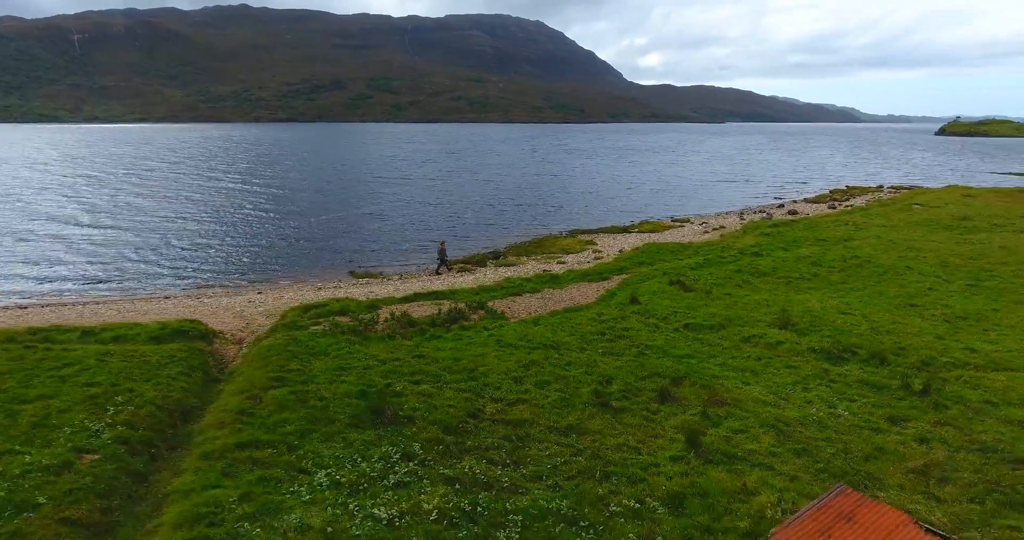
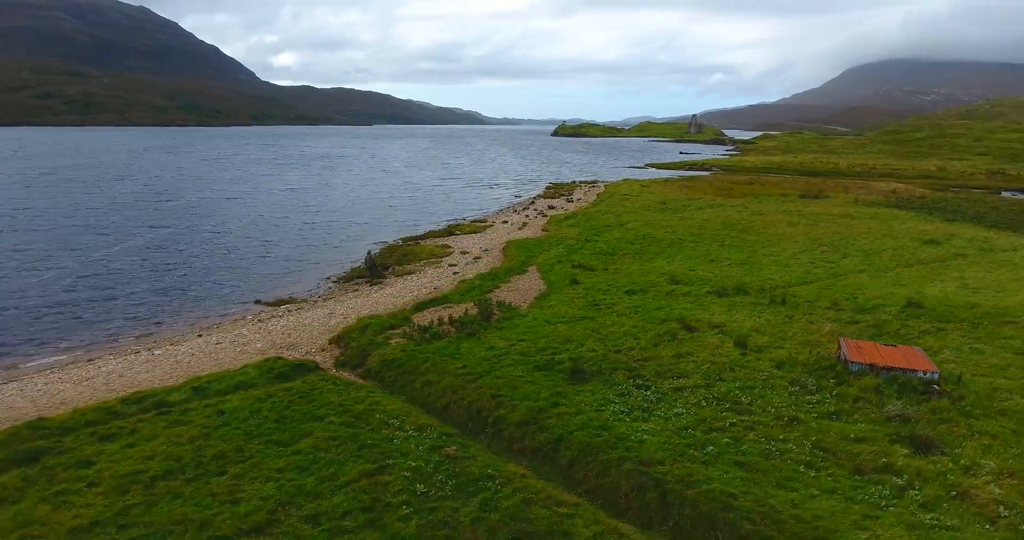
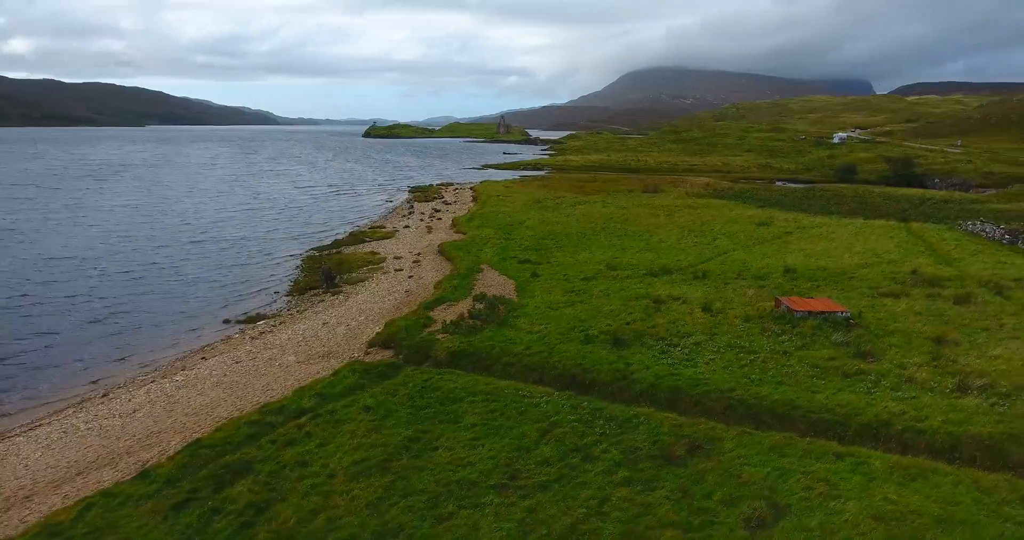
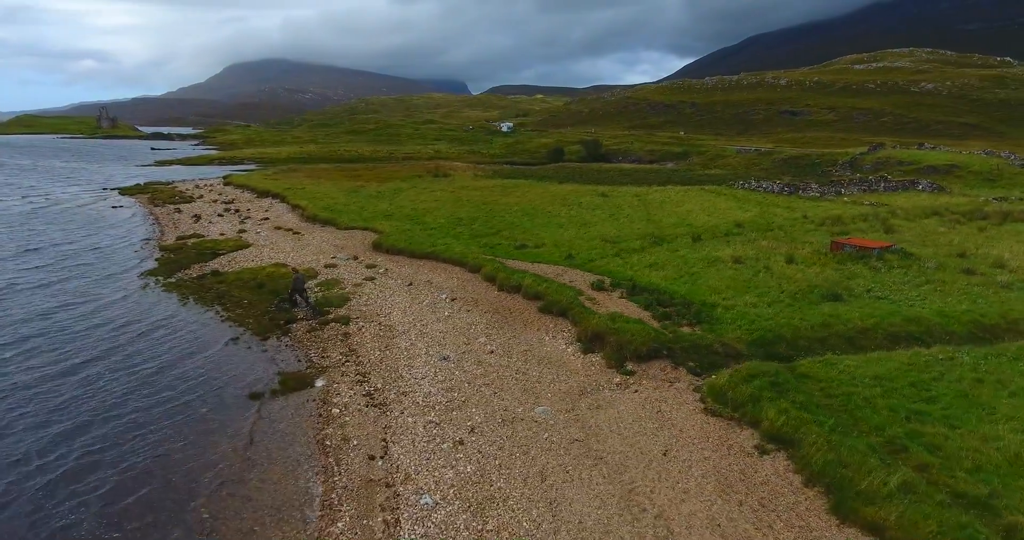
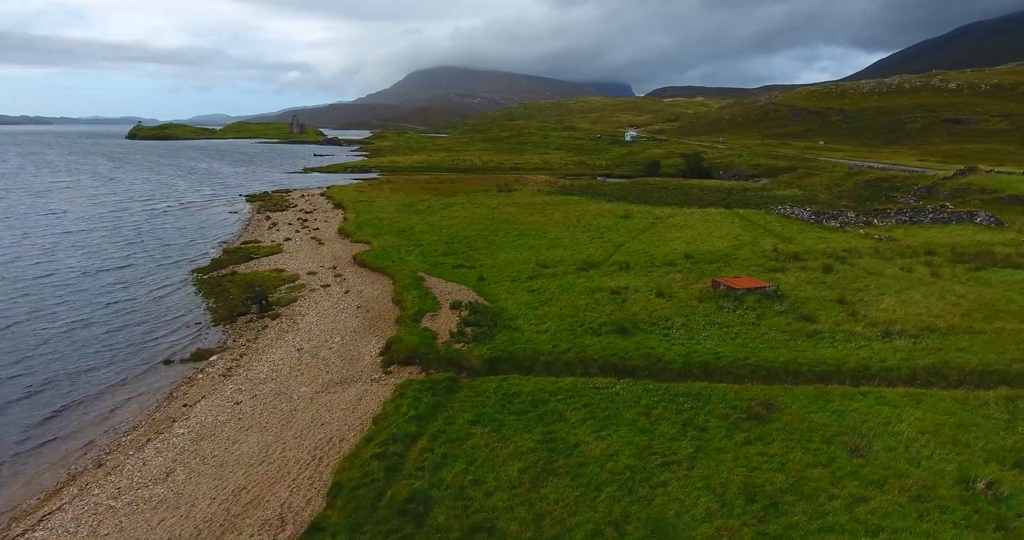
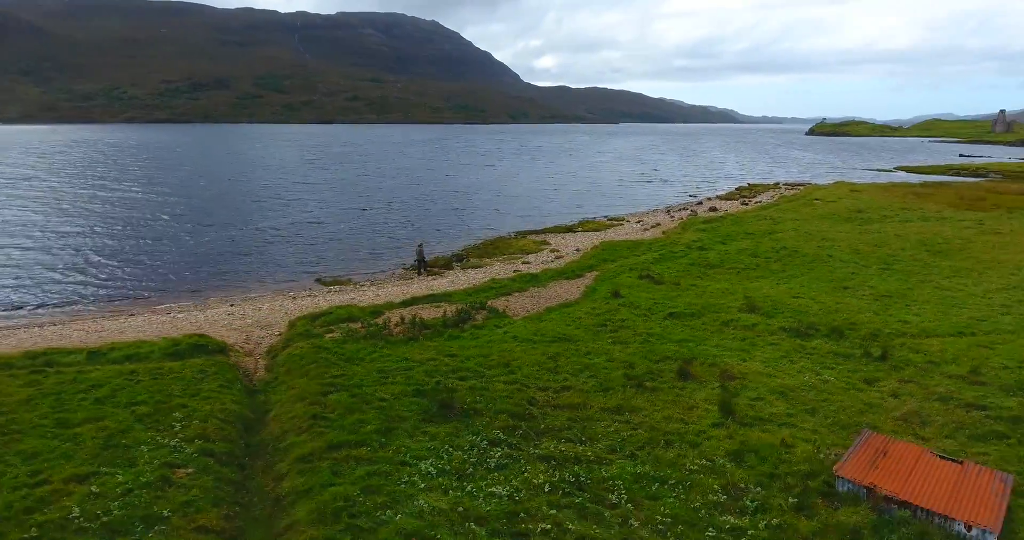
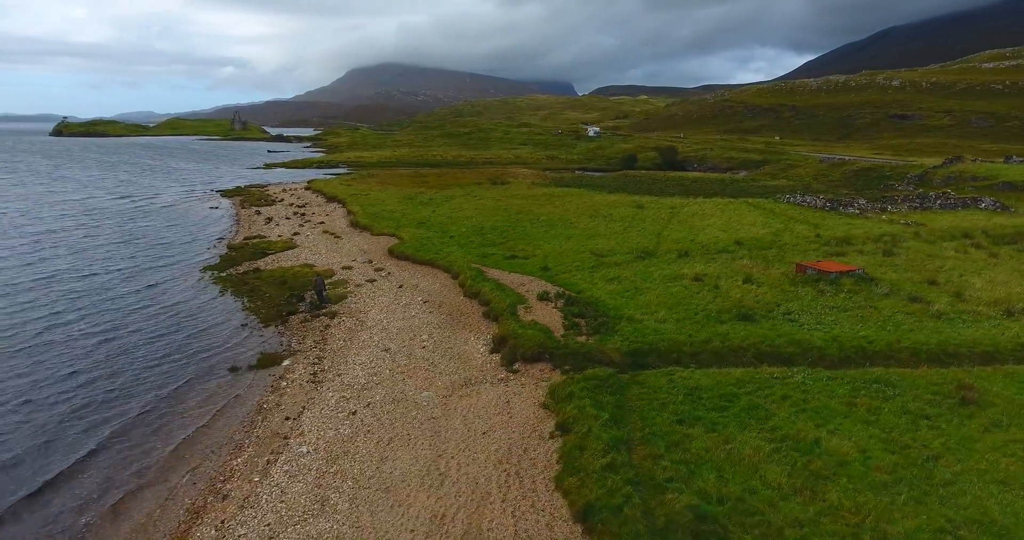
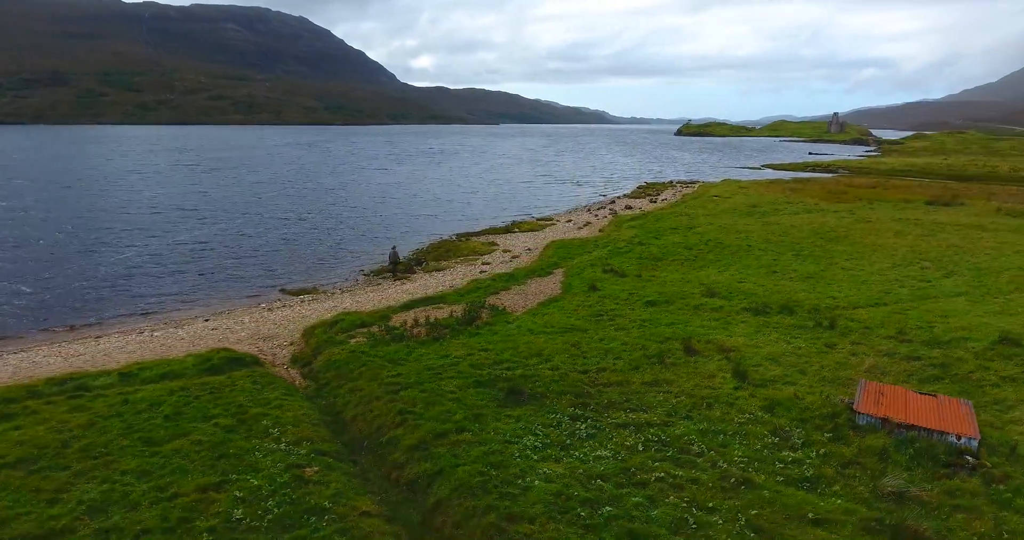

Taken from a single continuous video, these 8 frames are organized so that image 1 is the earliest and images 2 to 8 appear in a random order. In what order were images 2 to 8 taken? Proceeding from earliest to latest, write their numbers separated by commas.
6, 8, 2, 3, 5, 7, 4
